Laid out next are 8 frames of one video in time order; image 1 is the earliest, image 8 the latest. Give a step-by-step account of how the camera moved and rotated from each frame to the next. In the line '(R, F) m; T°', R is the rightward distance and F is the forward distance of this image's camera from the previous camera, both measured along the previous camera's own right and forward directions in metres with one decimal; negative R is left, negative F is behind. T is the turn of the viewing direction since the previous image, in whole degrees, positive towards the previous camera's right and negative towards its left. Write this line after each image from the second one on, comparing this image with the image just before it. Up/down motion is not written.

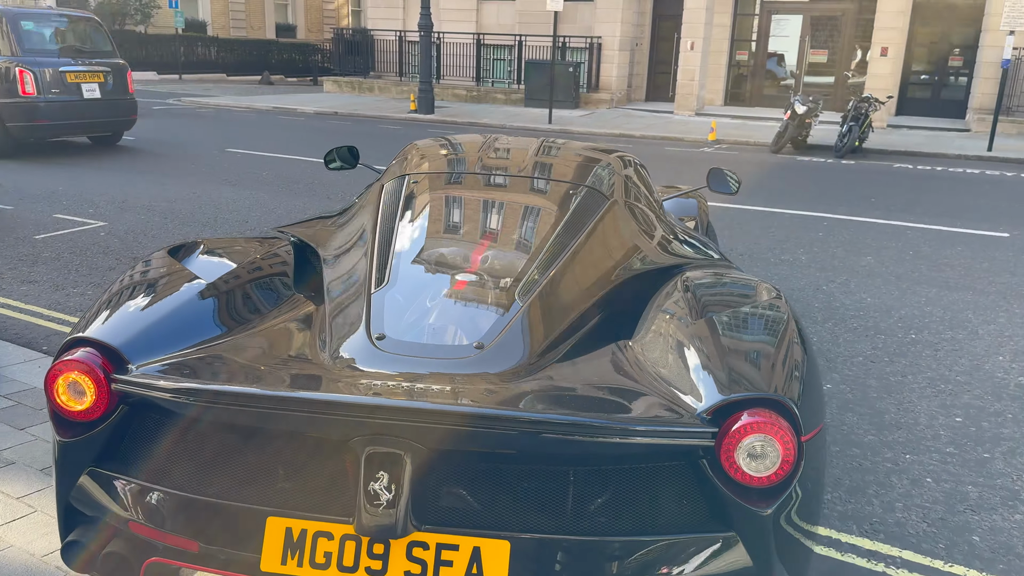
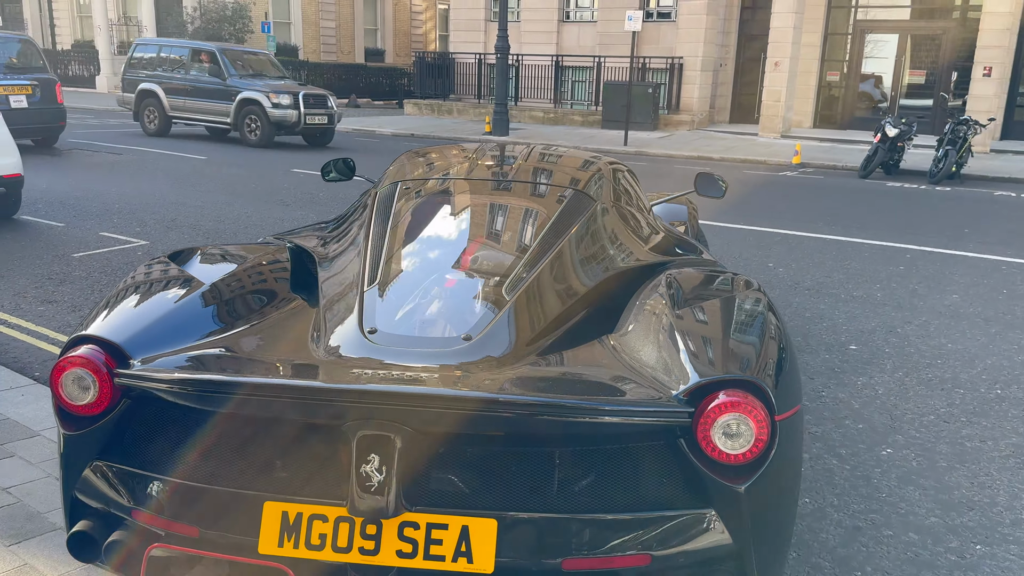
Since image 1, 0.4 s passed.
(+0.3, +0.4) m; -6°
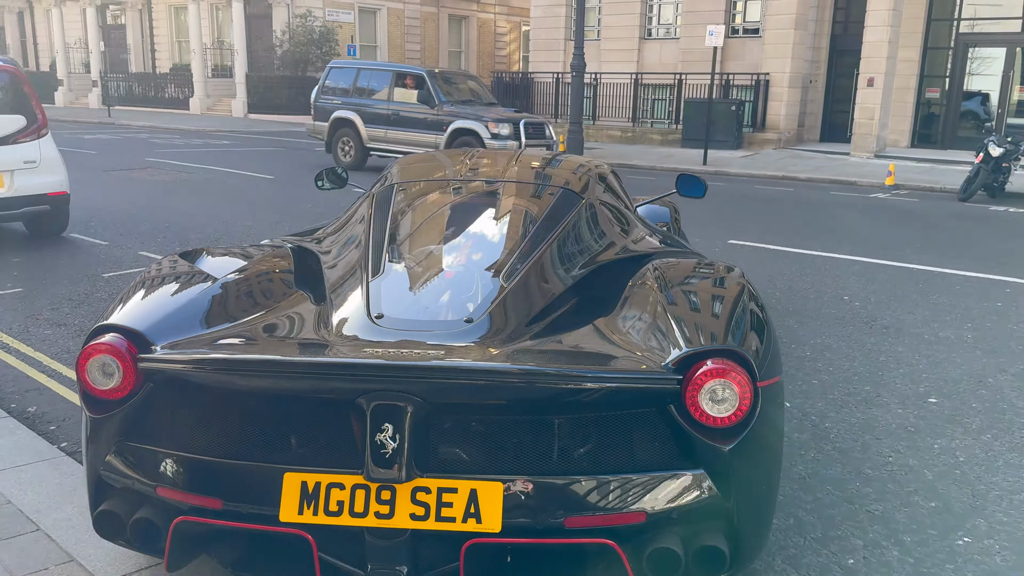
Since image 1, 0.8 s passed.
(+0.3, +0.5) m; -6°
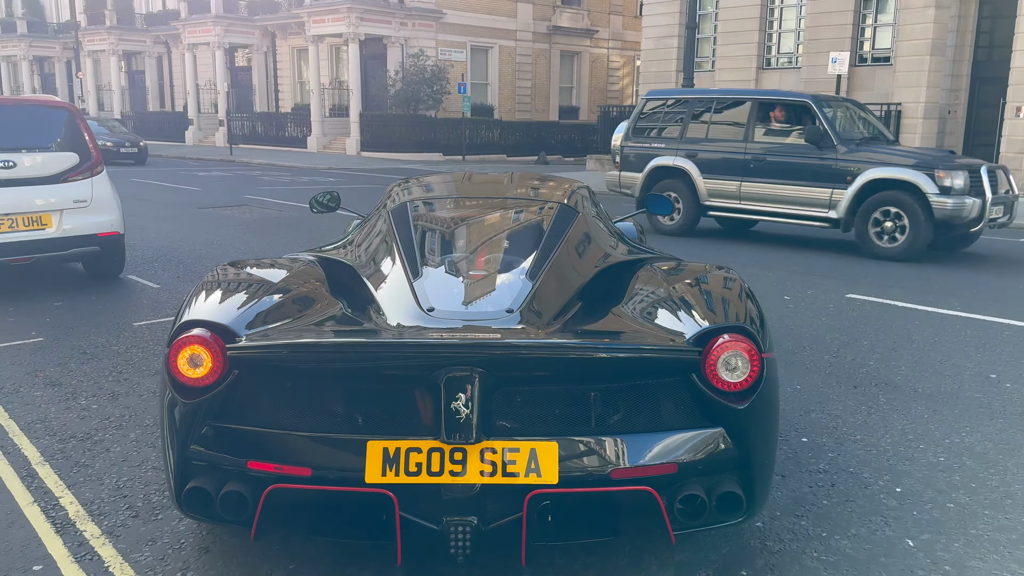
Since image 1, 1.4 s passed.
(+0.3, +0.9) m; -8°
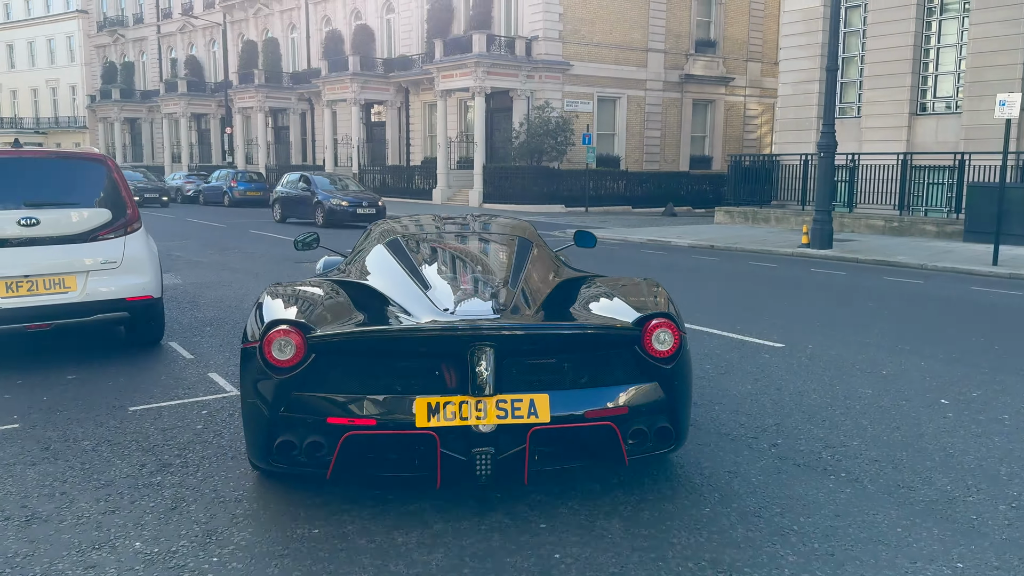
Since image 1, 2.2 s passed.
(+0.4, +1.2) m; -9°
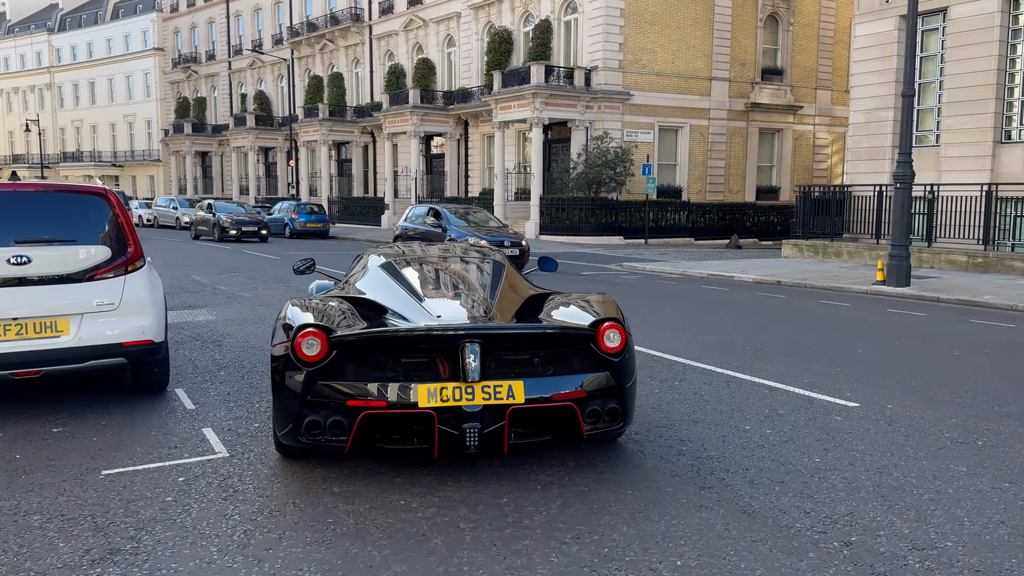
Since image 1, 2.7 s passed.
(+0.2, +0.7) m; -4°
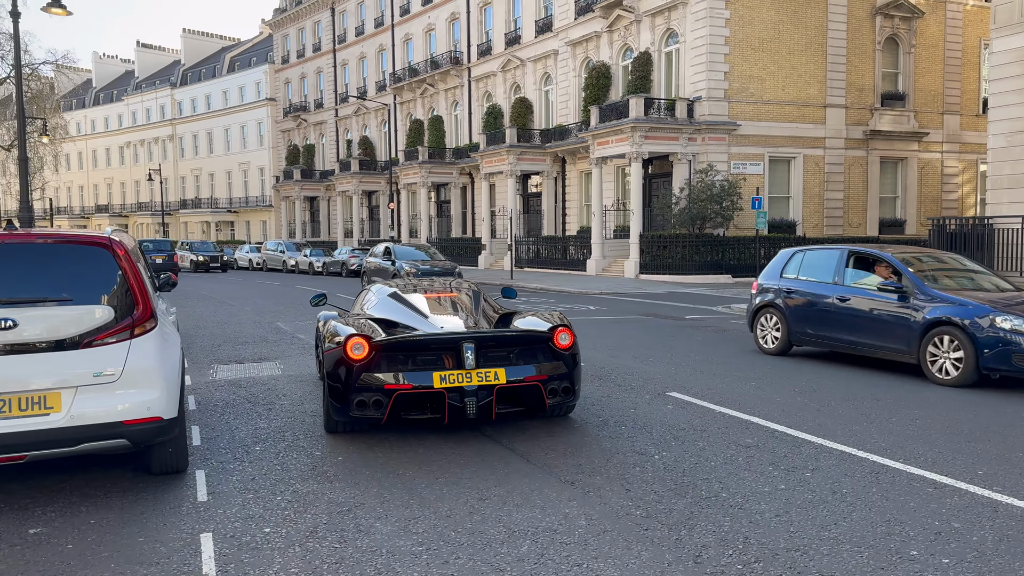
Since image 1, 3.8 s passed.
(+0.2, +1.3) m; -7°
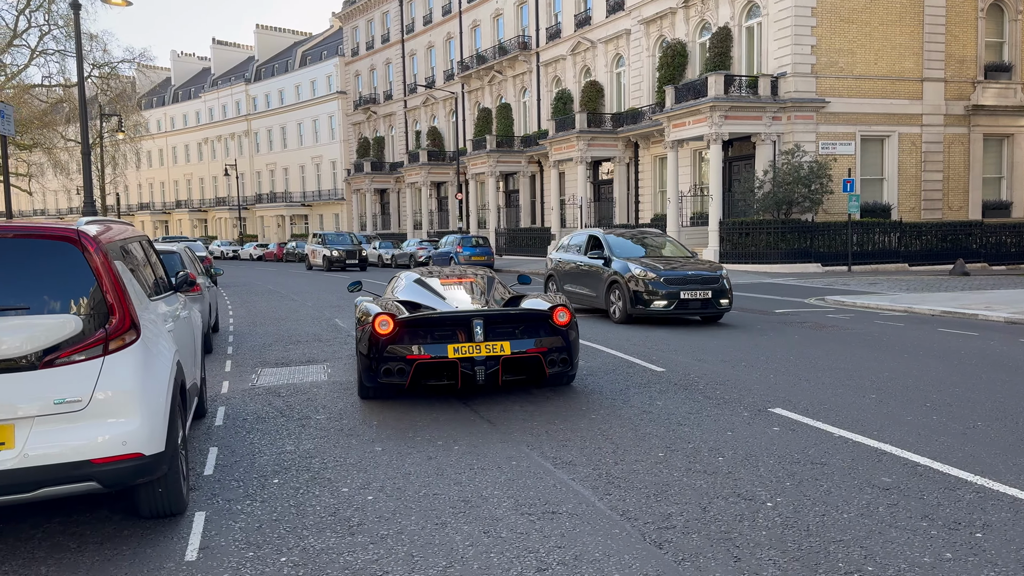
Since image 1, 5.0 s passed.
(0.0, +1.2) m; -5°
